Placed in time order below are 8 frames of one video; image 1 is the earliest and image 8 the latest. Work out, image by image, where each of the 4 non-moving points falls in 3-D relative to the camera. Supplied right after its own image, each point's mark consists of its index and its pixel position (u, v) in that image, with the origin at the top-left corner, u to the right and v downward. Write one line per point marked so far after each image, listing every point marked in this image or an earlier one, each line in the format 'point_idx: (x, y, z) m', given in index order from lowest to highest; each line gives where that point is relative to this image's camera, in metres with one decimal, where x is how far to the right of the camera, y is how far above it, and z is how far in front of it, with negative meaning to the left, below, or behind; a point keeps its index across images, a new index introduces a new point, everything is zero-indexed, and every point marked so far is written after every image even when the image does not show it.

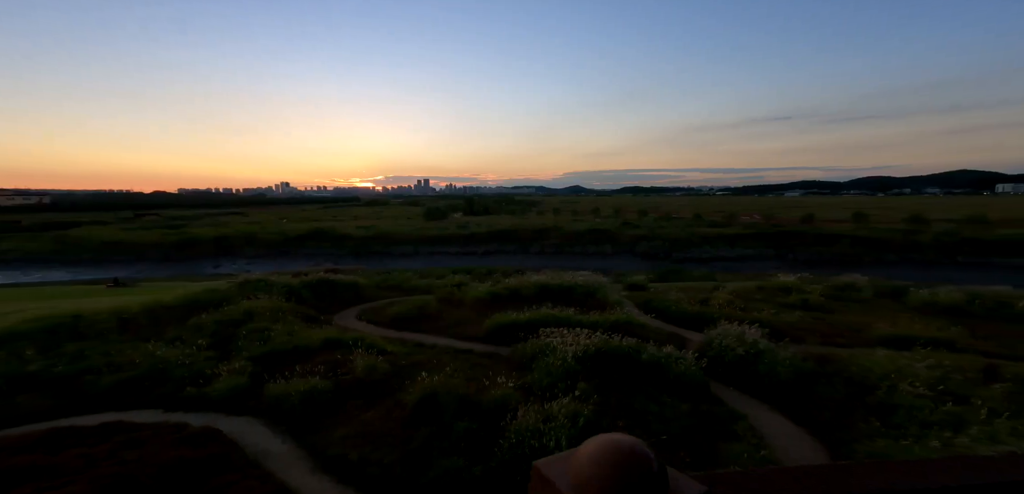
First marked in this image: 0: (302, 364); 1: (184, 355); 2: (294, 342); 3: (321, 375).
0: (-5.2, -3.0, +11.9) m
1: (-8.2, -2.7, +11.6) m
2: (-5.9, -2.6, +13.0) m
3: (-4.4, -3.0, +11.2) m
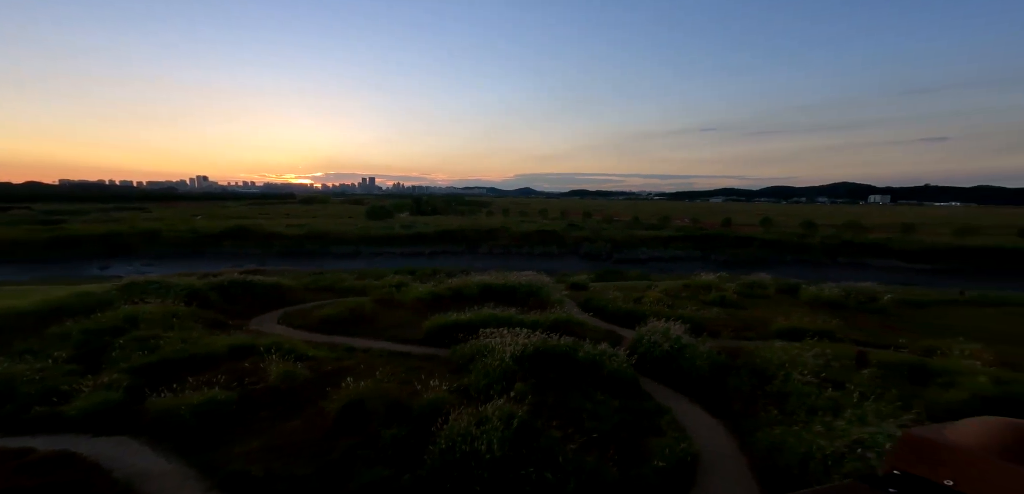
0: (-7.2, -2.9, +10.9) m
1: (-10.1, -2.6, +10.1) m
2: (-8.1, -2.6, +11.8) m
3: (-6.3, -3.0, +10.3) m
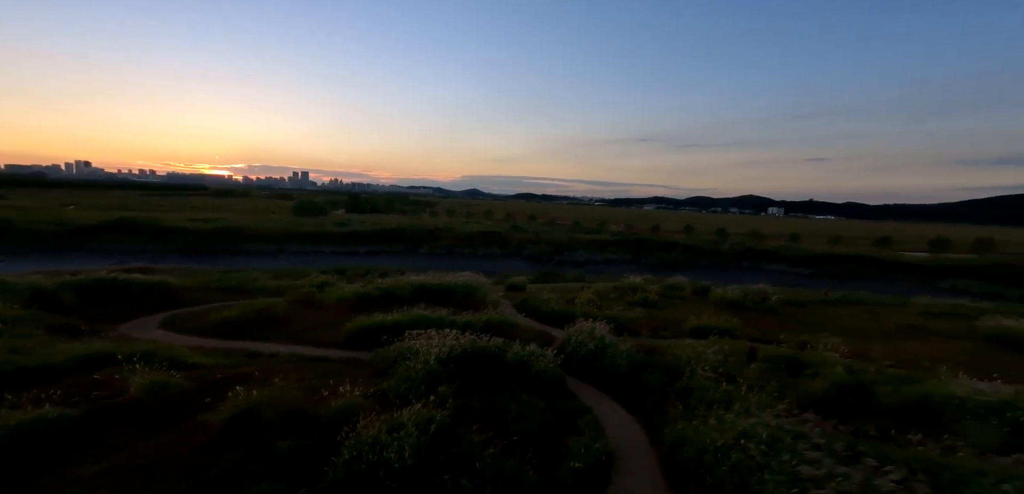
0: (-9.6, -2.8, +9.2) m
1: (-12.3, -2.4, +8.0) m
2: (-10.6, -2.4, +10.0) m
3: (-8.6, -2.9, +8.8) m
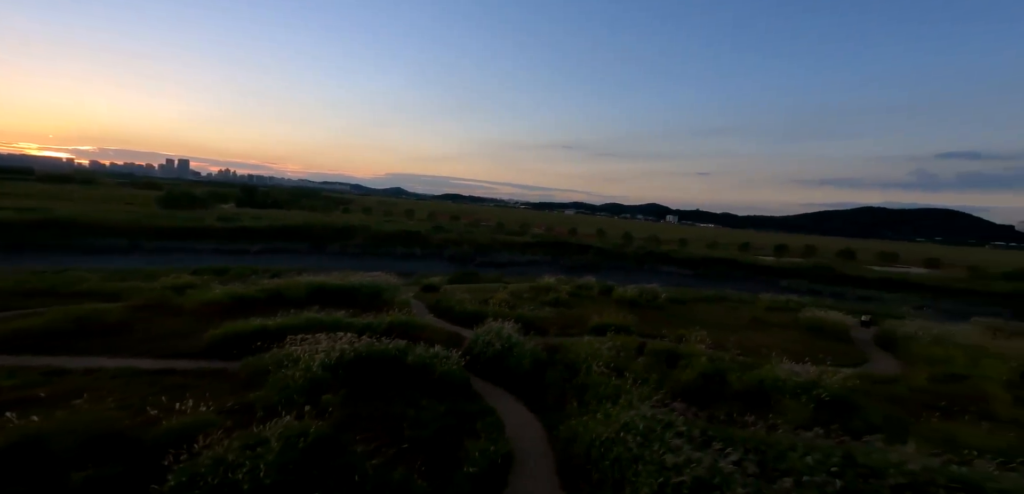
0: (-12.1, -2.6, +6.3) m
1: (-14.4, -2.2, +4.5) m
2: (-13.2, -2.2, +6.8) m
3: (-11.1, -2.7, +6.1) m
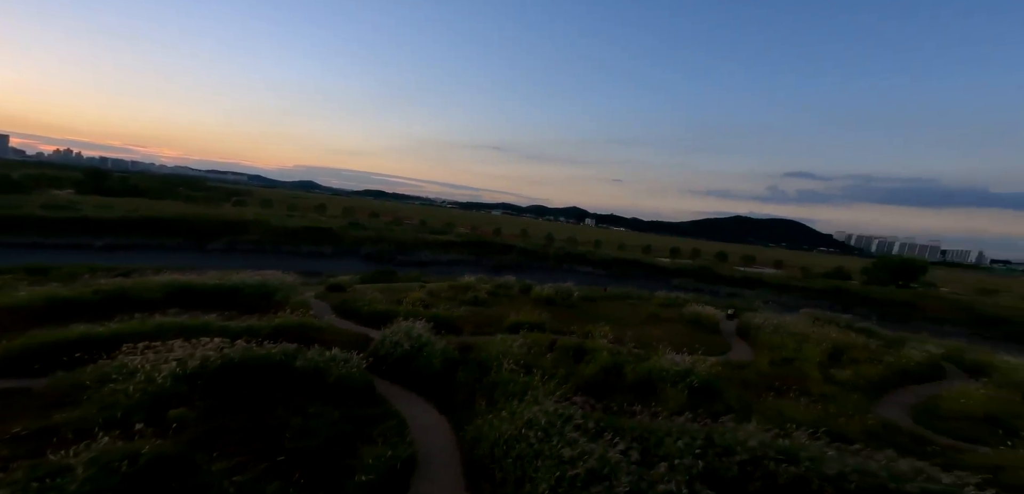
0: (-13.3, -2.4, +4.0) m
1: (-15.3, -2.0, +1.8) m
2: (-14.6, -2.0, +4.3) m
3: (-12.3, -2.5, +4.0) m
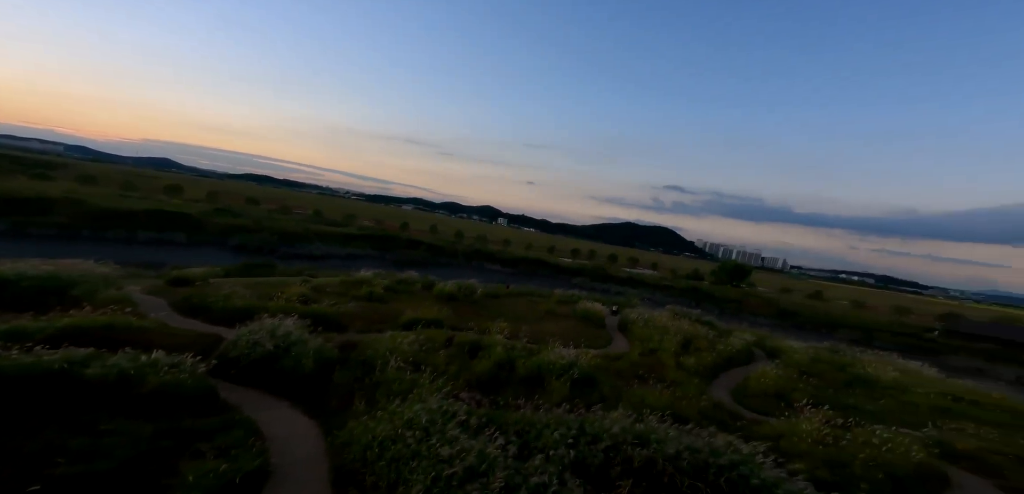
0: (-14.3, -1.9, +0.6) m
1: (-15.7, -1.4, -2.0) m
2: (-15.6, -1.4, +0.6) m
3: (-13.3, -2.0, +0.8) m
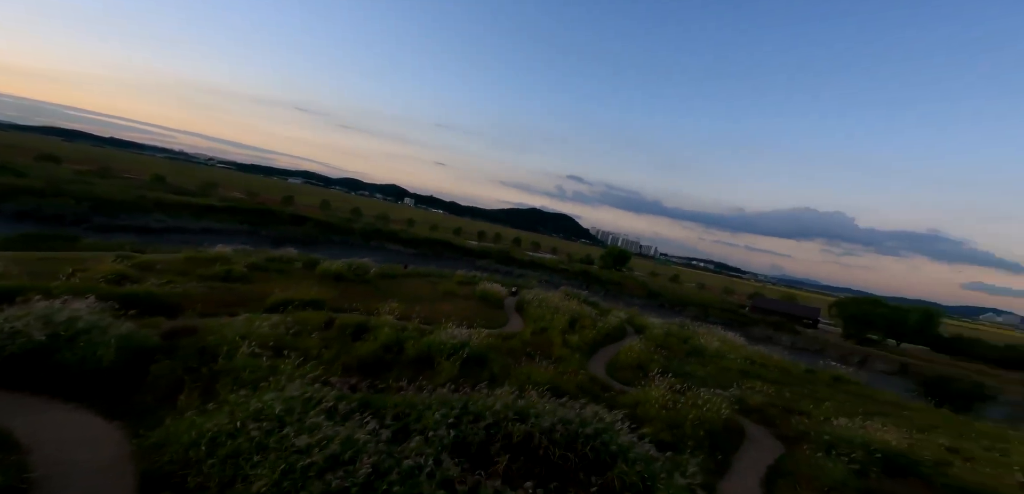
0: (-14.8, -1.5, -3.2) m
1: (-15.4, -1.2, -6.1) m
2: (-16.0, -1.1, -3.6) m
3: (-13.9, -1.7, -2.7) m
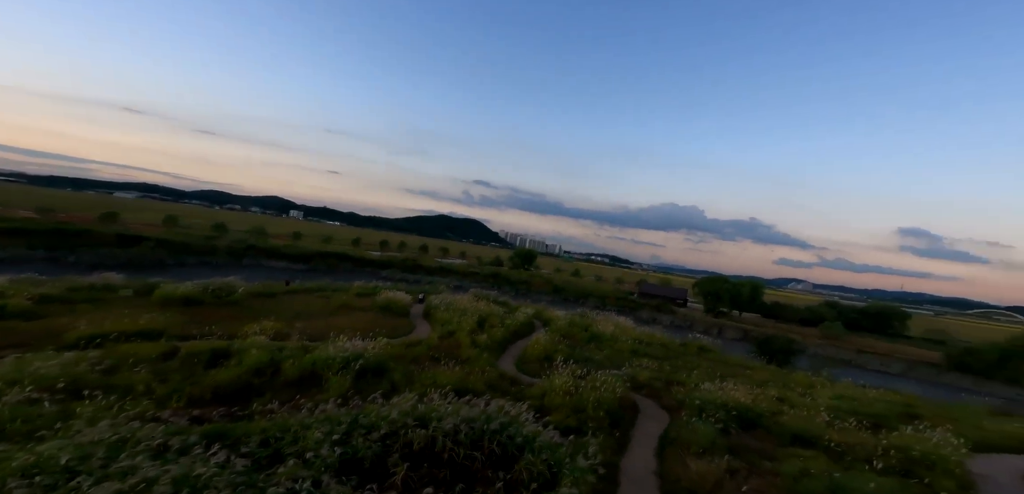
0: (-17.4, -2.8, -5.8) m
1: (-17.5, -2.5, -8.8) m
2: (-18.5, -2.5, -6.4) m
3: (-16.6, -3.0, -5.2) m
